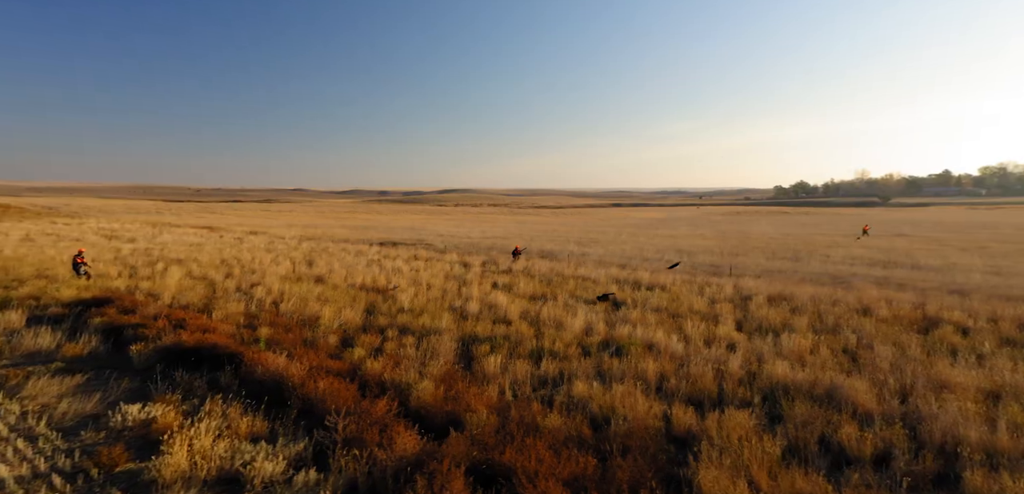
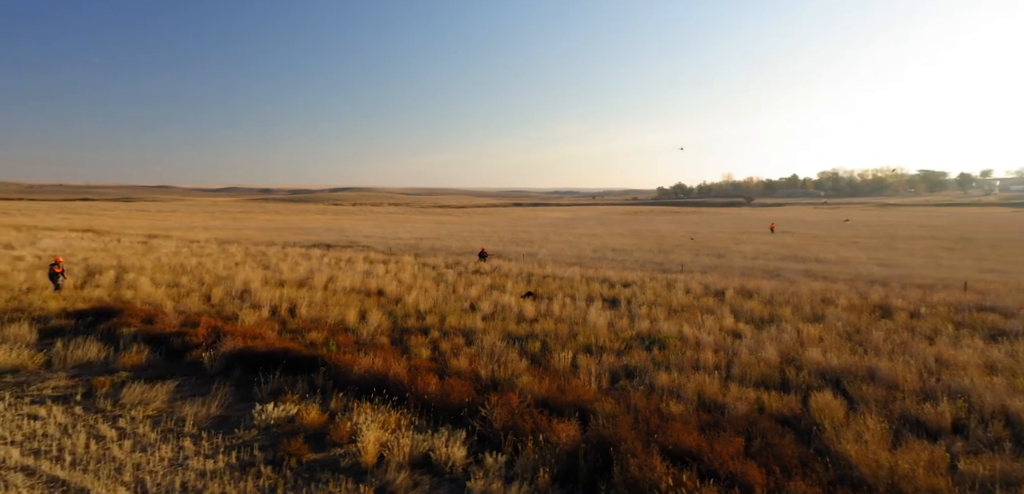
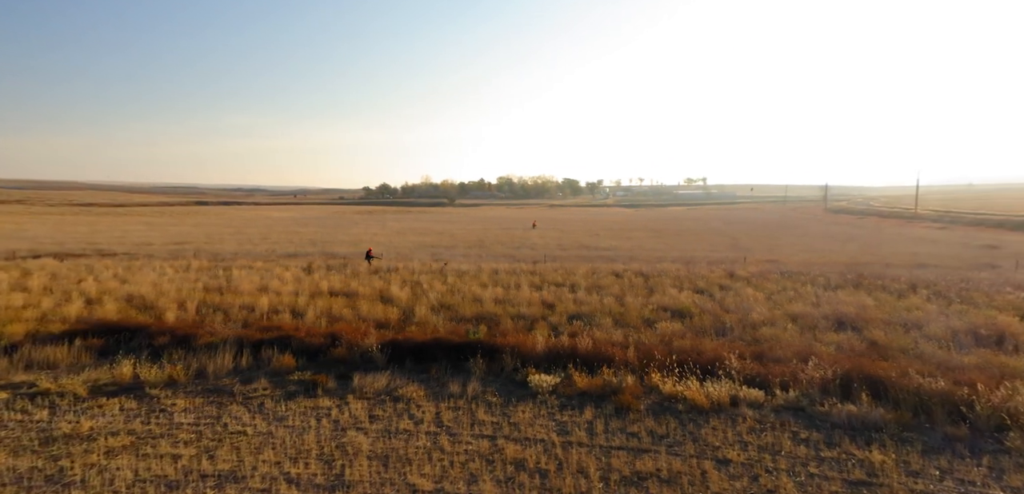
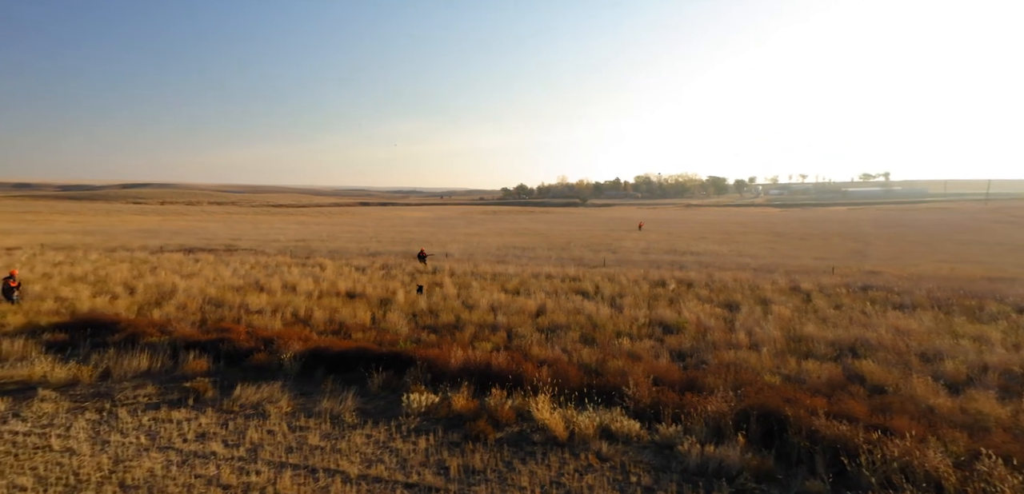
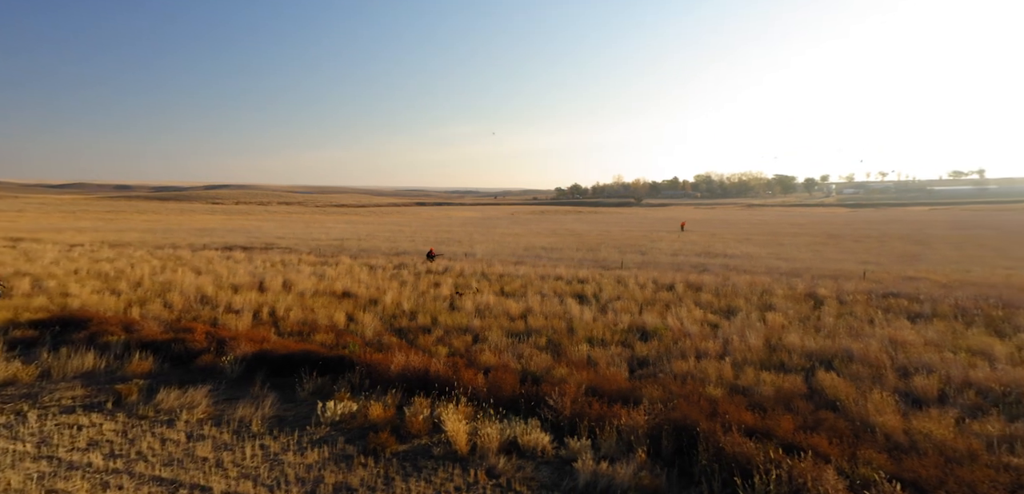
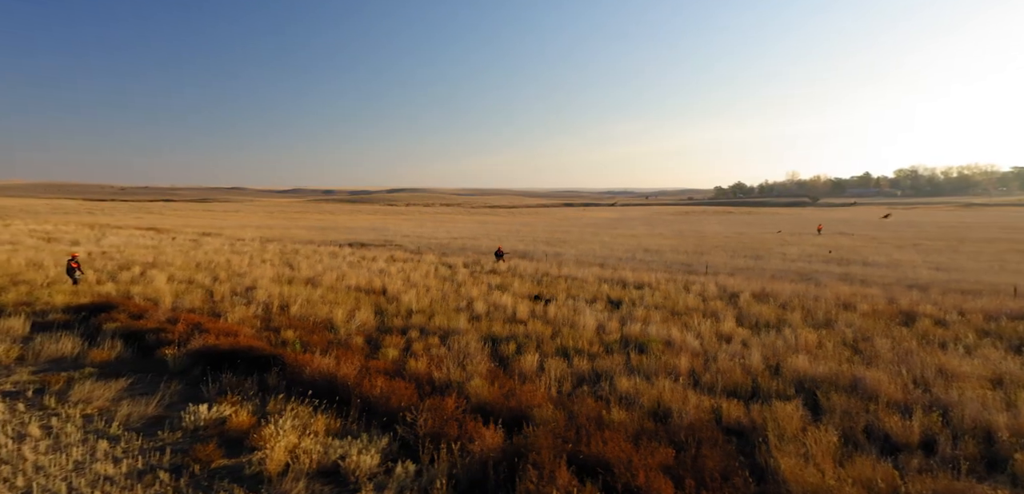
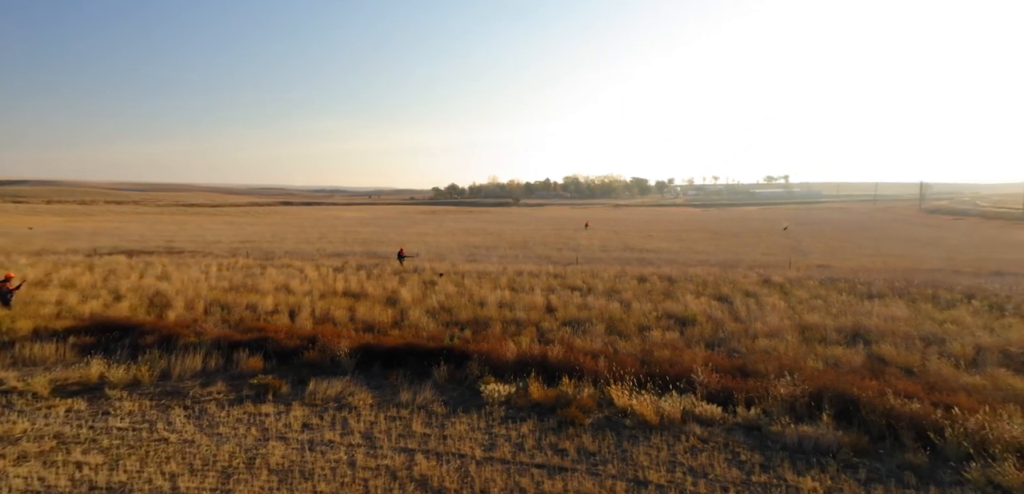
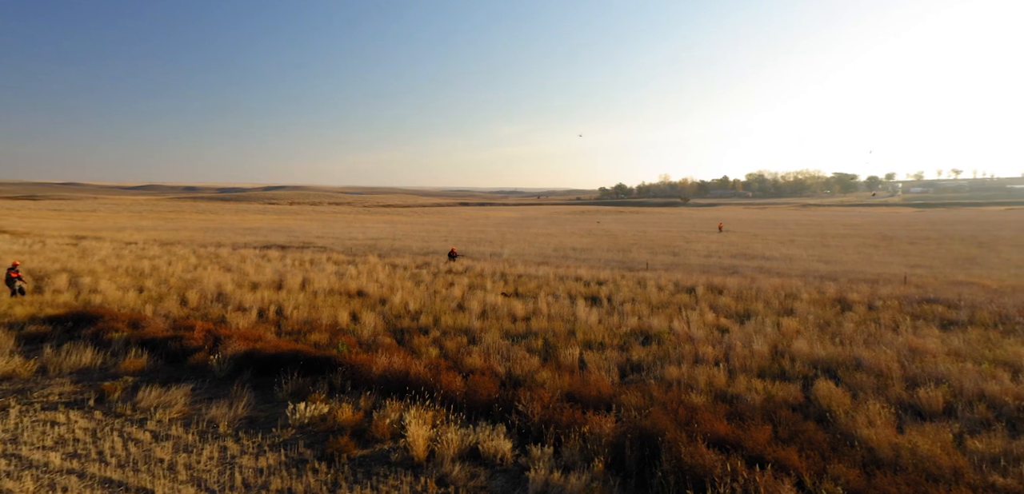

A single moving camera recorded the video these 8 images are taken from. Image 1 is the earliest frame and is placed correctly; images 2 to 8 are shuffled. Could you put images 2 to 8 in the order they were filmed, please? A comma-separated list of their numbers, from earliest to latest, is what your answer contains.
6, 2, 8, 5, 4, 7, 3
